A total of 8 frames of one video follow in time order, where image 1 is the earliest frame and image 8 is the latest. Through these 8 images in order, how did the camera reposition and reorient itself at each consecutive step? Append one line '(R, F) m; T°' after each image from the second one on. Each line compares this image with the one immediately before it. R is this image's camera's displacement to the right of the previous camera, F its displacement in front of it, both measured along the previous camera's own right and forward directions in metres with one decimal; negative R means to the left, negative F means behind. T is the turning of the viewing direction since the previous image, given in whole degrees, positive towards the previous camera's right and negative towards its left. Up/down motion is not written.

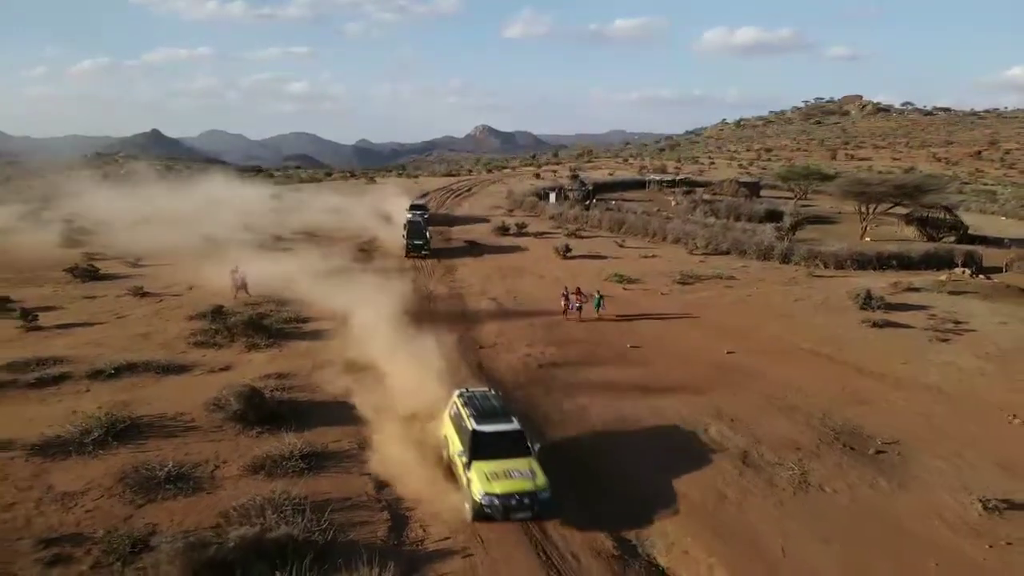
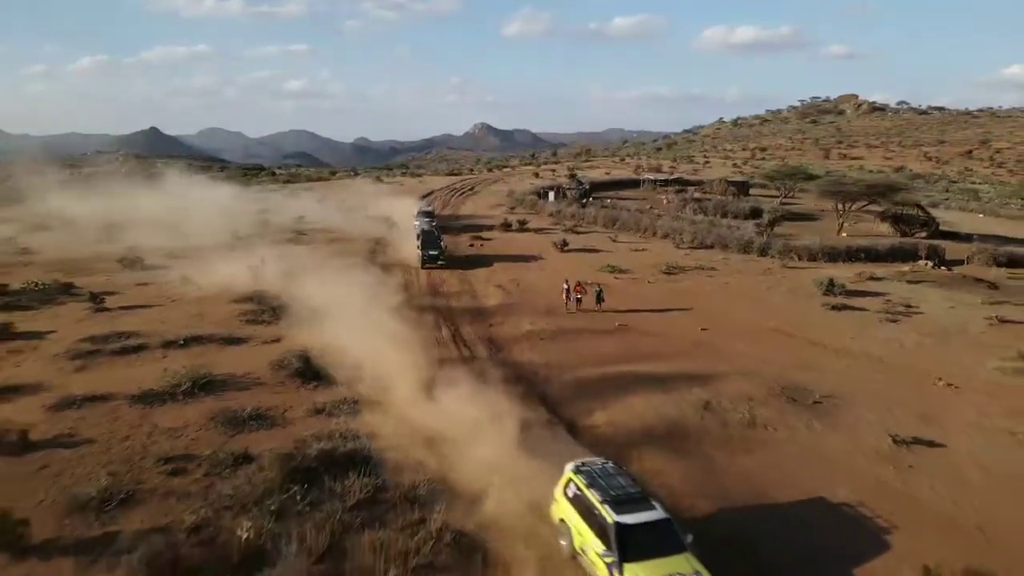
(-0.1, -2.6) m; 0°
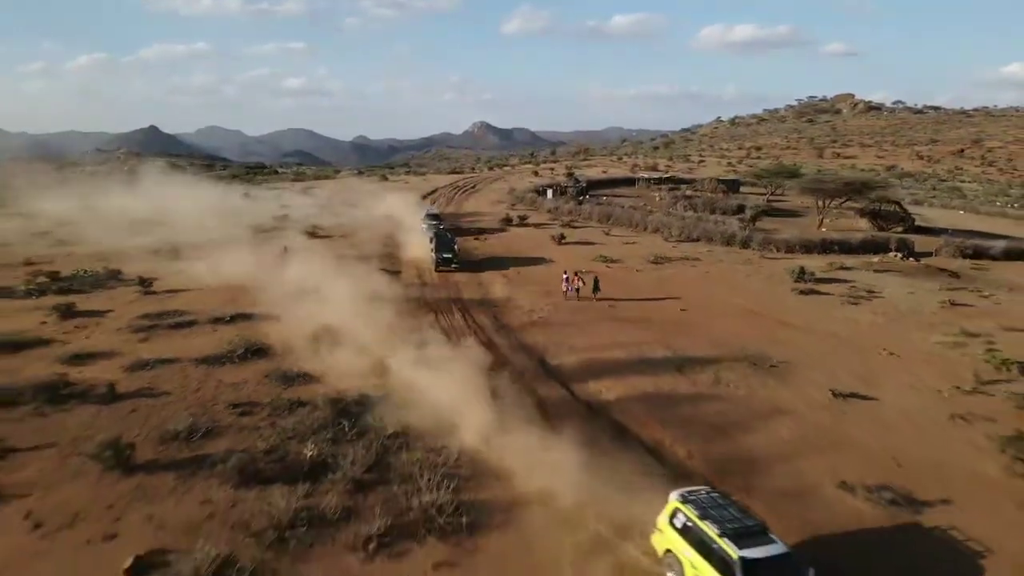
(-0.1, -2.5) m; 0°
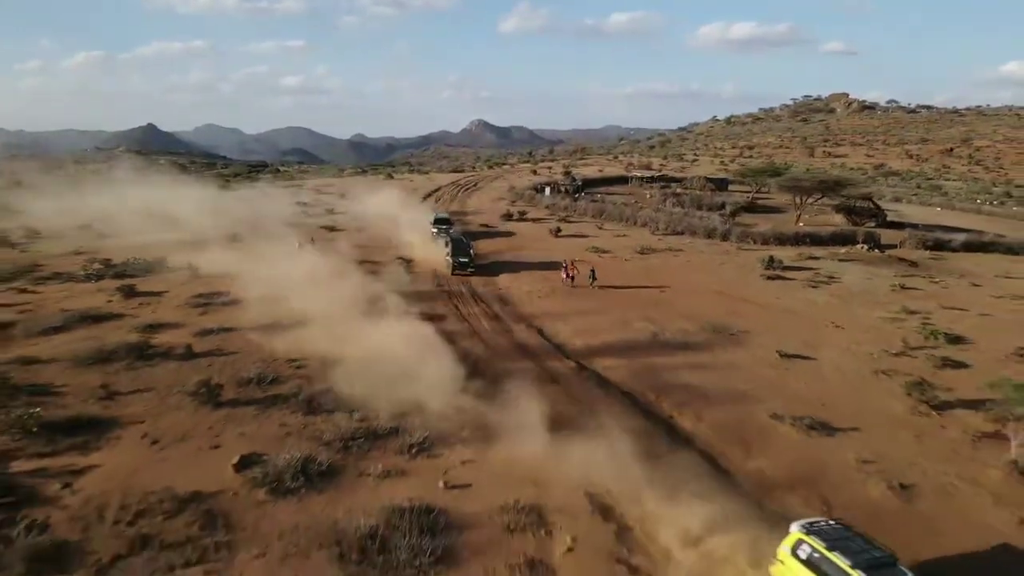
(-0.1, -3.2) m; 0°
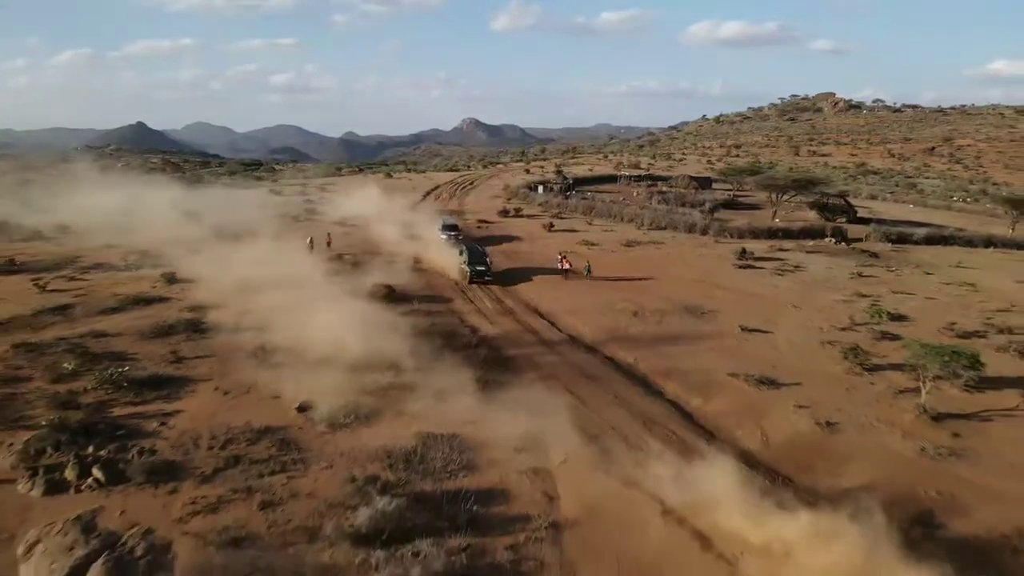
(-0.3, -3.1) m; +1°
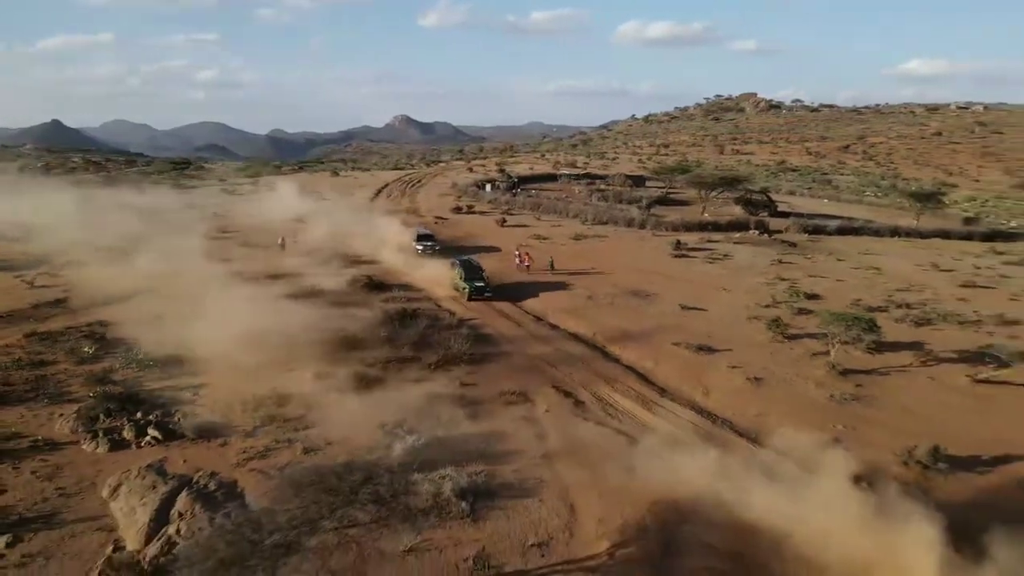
(-1.2, -2.8) m; +5°
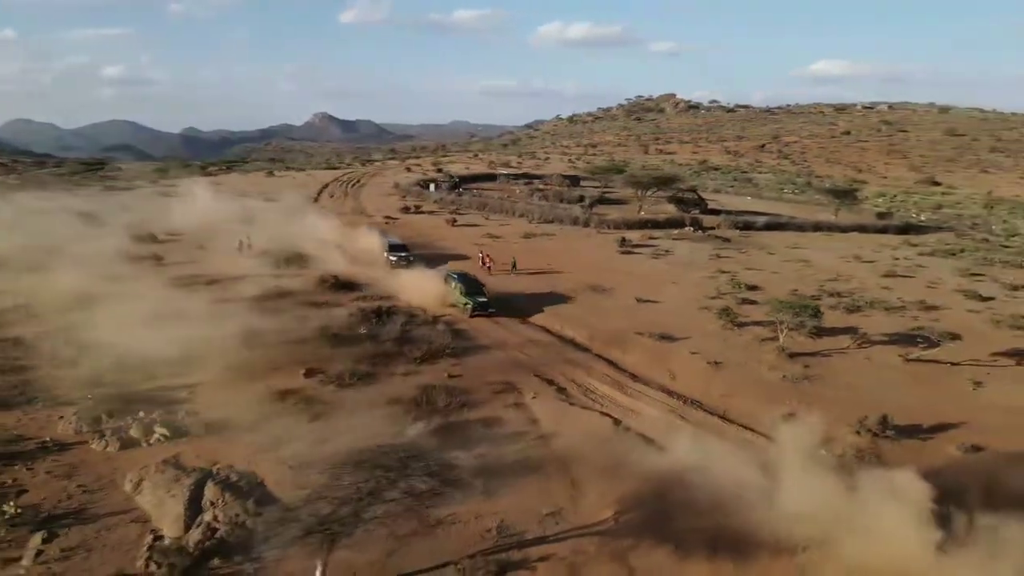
(-1.4, -1.1) m; +6°
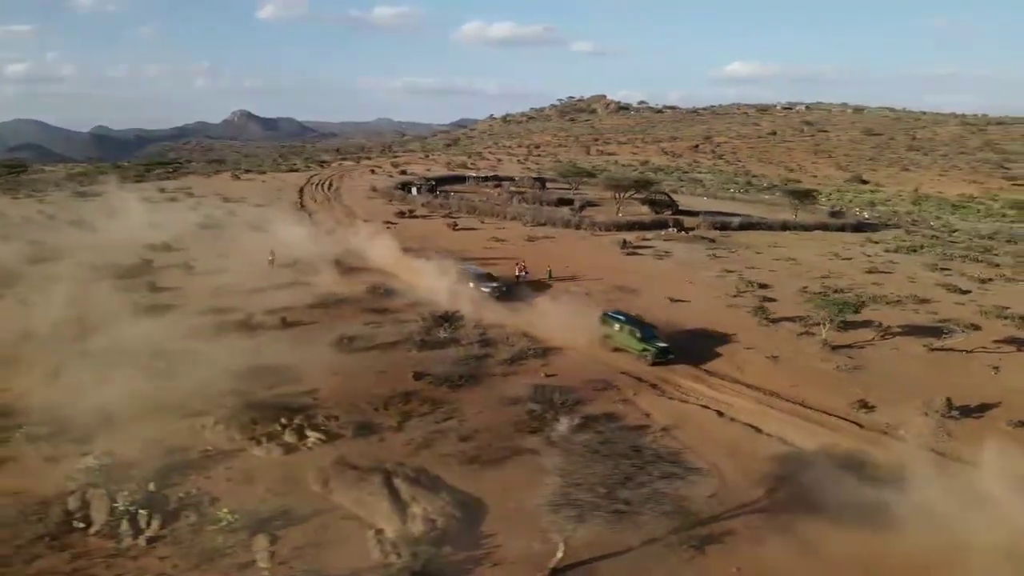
(-4.4, -1.2) m; +6°
